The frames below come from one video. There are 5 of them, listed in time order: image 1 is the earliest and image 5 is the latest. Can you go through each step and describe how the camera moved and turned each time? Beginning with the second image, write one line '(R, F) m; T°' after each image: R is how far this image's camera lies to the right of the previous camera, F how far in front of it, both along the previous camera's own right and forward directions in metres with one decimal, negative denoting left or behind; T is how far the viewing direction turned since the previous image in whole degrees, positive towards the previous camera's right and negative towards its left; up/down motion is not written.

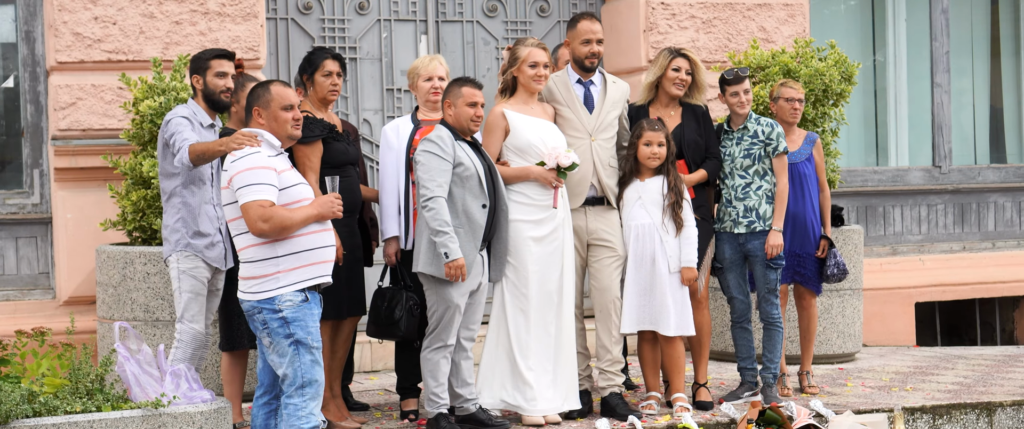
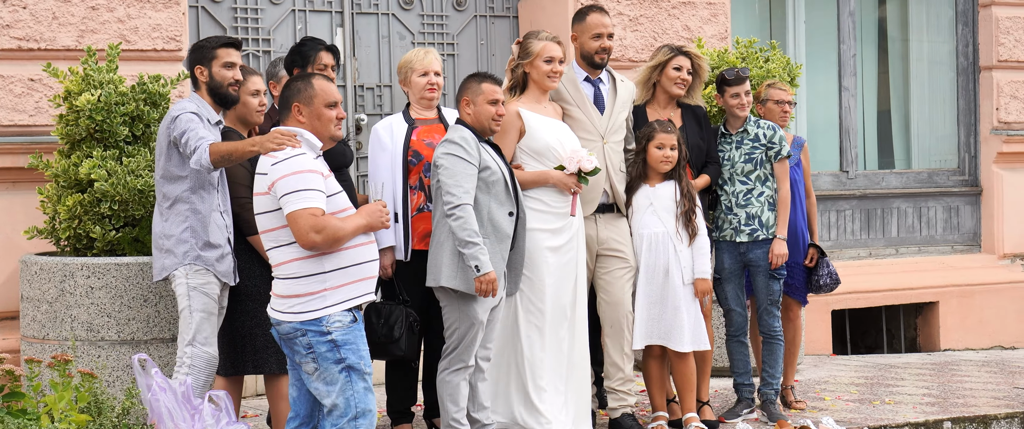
(-0.9, +0.5) m; +10°
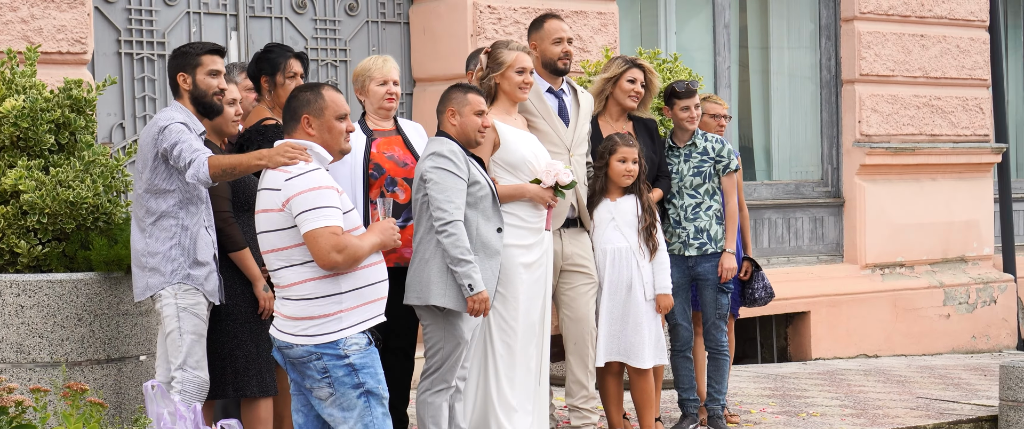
(-0.7, +0.2) m; +9°
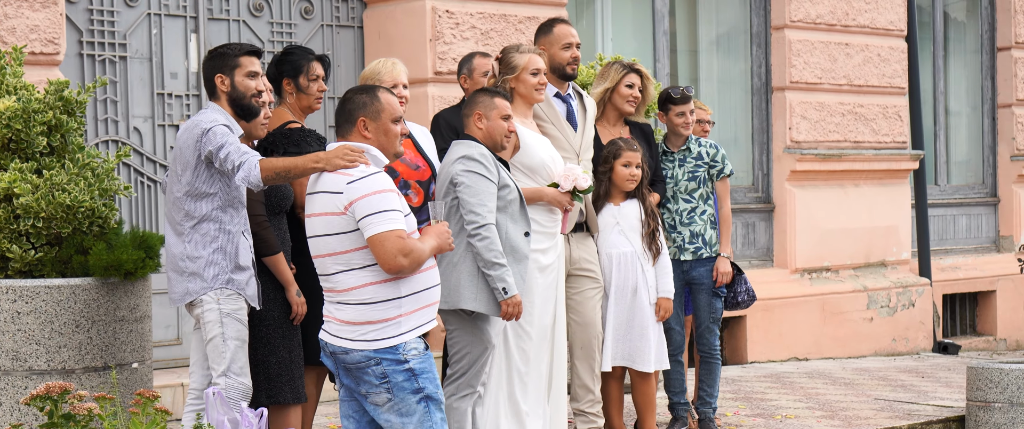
(-0.5, 0.0) m; +5°
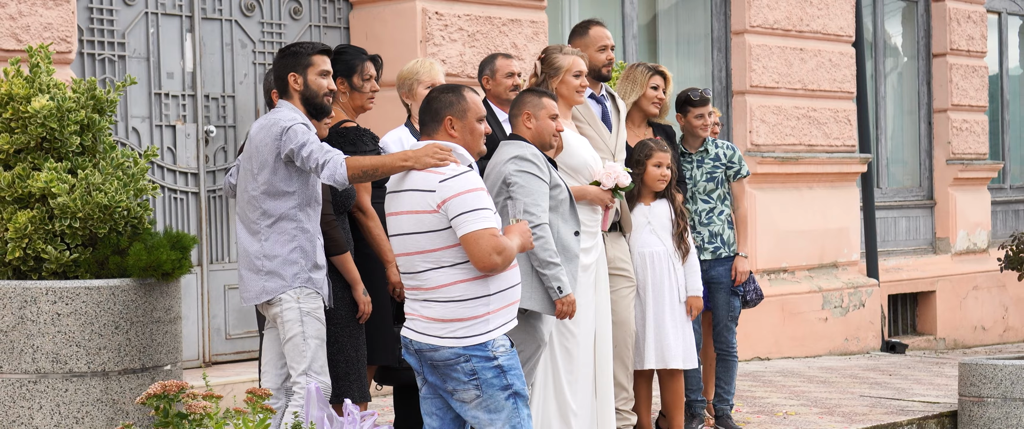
(-0.5, 0.0) m; +4°
